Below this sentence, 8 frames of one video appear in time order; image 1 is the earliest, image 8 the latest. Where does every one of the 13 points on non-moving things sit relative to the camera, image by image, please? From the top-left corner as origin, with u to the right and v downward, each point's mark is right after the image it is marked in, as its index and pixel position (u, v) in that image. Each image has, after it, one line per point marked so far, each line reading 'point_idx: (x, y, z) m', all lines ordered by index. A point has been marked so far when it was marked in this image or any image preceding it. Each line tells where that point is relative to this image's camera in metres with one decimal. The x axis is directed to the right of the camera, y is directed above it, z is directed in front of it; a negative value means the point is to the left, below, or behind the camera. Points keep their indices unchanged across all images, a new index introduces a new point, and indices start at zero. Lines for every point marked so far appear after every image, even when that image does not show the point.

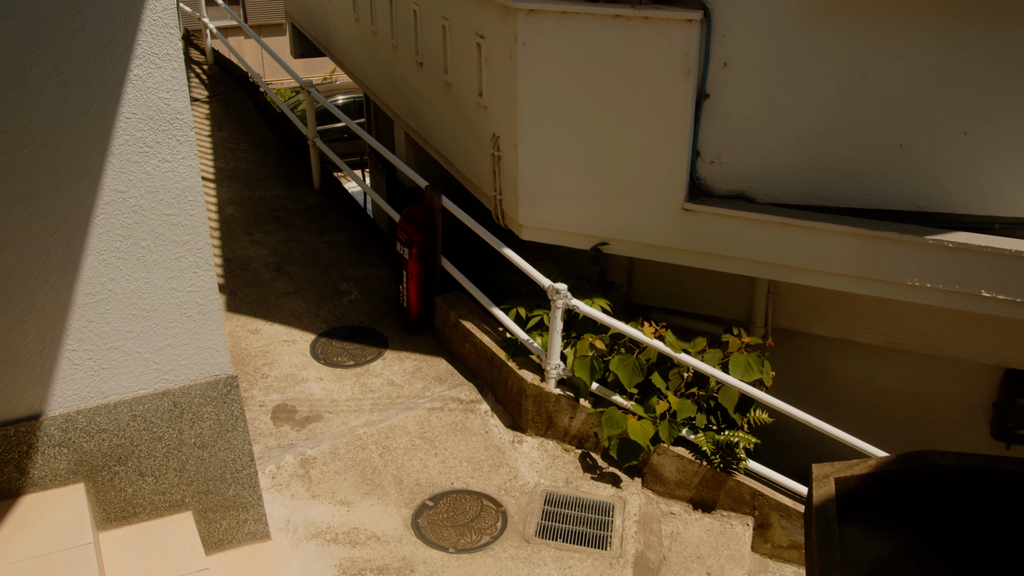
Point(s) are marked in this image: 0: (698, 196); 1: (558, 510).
0: (+0.9, +0.5, +5.0) m
1: (+0.2, -1.0, +4.3) m
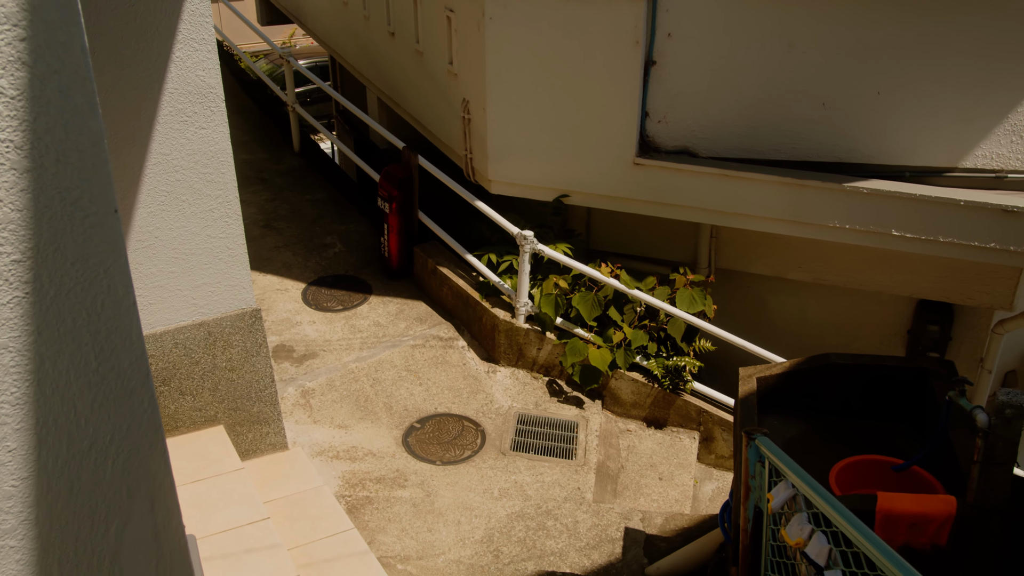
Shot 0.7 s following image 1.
0: (+0.8, +0.8, +5.6) m
1: (+0.1, -0.7, +5.0) m
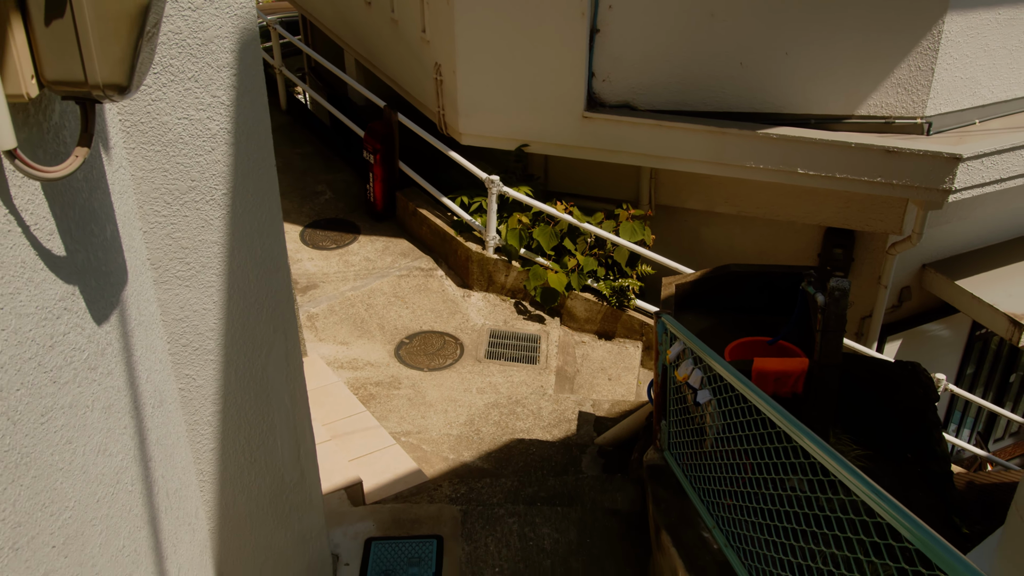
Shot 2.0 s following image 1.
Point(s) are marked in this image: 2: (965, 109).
0: (+0.6, +1.2, +6.5) m
1: (-0.1, -0.3, +6.0) m
2: (+3.0, +1.2, +6.3) m
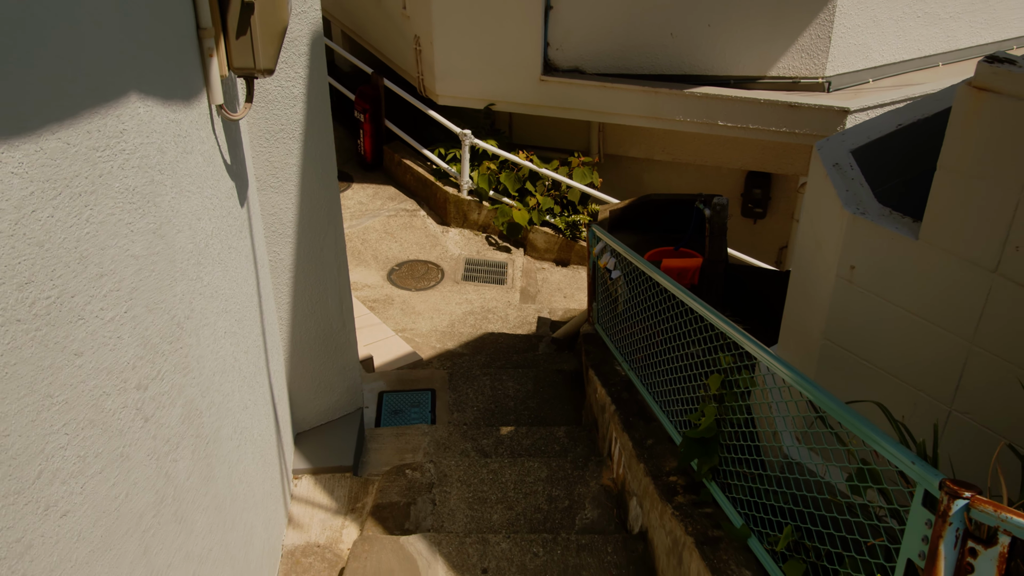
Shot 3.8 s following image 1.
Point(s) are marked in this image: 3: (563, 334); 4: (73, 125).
0: (+0.3, +1.7, +7.8) m
1: (-0.3, +0.2, +7.3) m
2: (+2.7, +1.7, +7.7) m
3: (+0.3, -0.3, +5.6) m
4: (-0.7, +0.3, +1.7) m
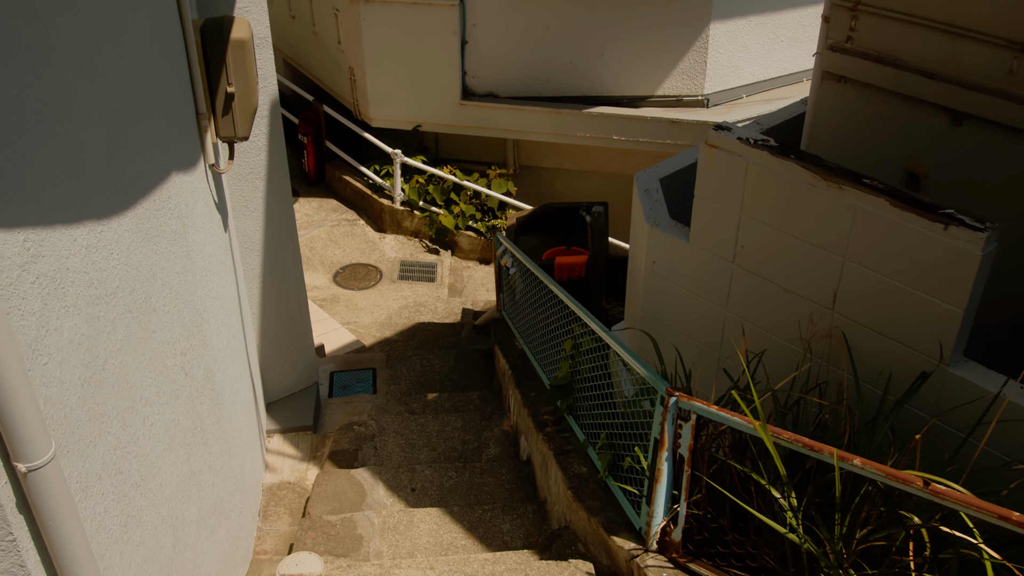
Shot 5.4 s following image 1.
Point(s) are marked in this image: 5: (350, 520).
0: (-0.4, +1.8, +9.0) m
1: (-0.9, +0.2, +8.5) m
2: (+2.0, +1.8, +9.0) m
3: (-0.2, -0.2, +6.9) m
4: (-1.1, +0.3, +2.9) m
5: (-0.7, -0.9, +4.0) m
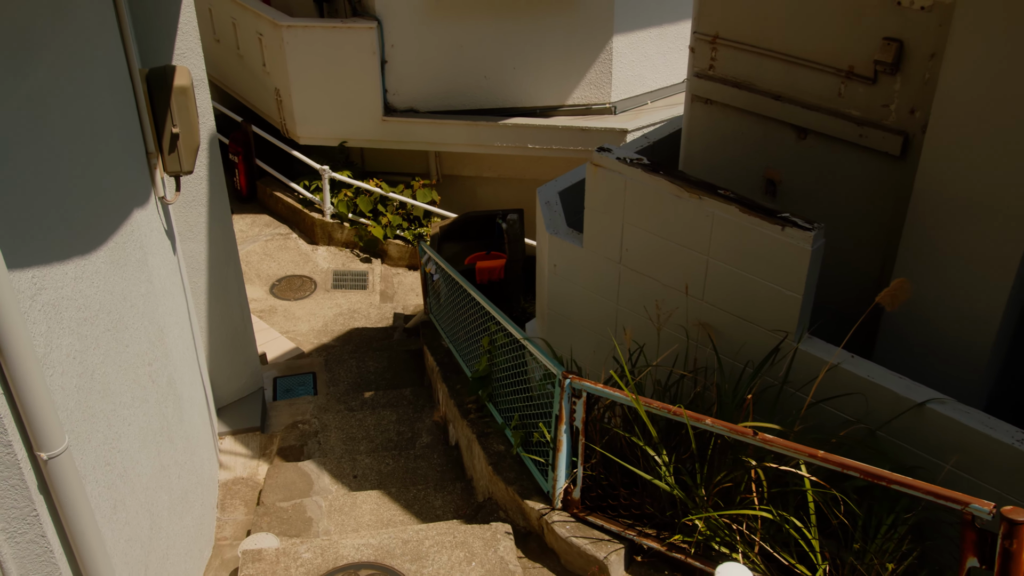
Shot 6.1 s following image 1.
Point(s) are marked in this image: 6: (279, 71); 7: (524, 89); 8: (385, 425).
0: (-1.2, +1.7, +9.5) m
1: (-1.6, +0.1, +9.0) m
2: (+1.3, +1.9, +9.7) m
3: (-0.8, -0.3, +7.4) m
4: (-1.4, +0.2, +3.4) m
5: (-1.0, -1.0, +4.5) m
6: (-2.3, +2.1, +9.5) m
7: (+0.1, +1.9, +9.4) m
8: (-0.7, -0.8, +5.5) m
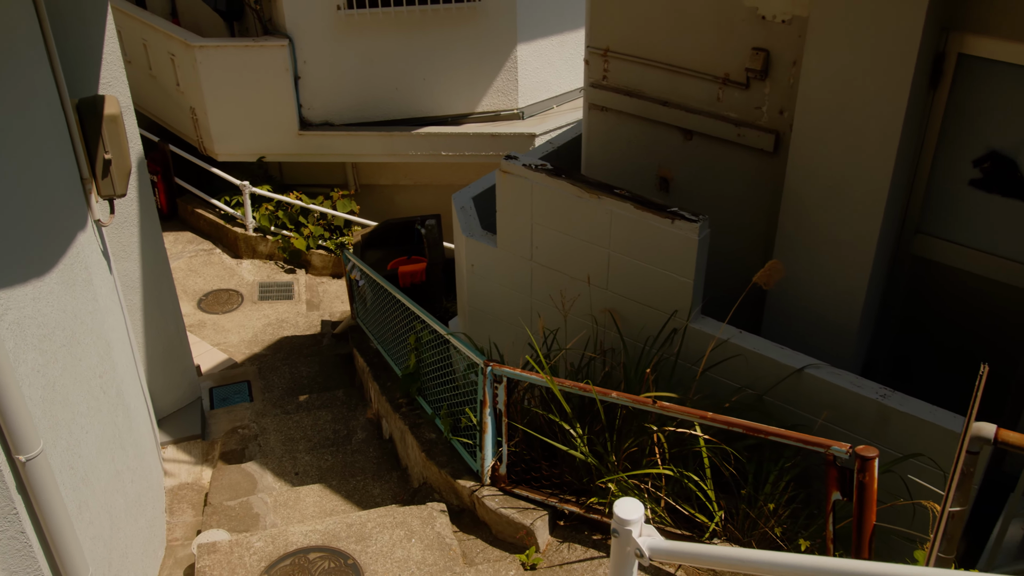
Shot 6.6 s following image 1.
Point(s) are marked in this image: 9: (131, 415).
0: (-2.1, +1.6, +9.8) m
1: (-2.3, 0.0, +9.2) m
2: (+0.3, +1.9, +10.1) m
3: (-1.4, -0.3, +7.7) m
4: (-1.7, +0.1, +3.6) m
5: (-1.3, -1.1, +4.8) m
6: (-3.2, +2.0, +9.7) m
7: (-0.8, +1.9, +9.7) m
8: (-1.1, -0.8, +5.8) m
9: (-1.7, -0.6, +4.4) m
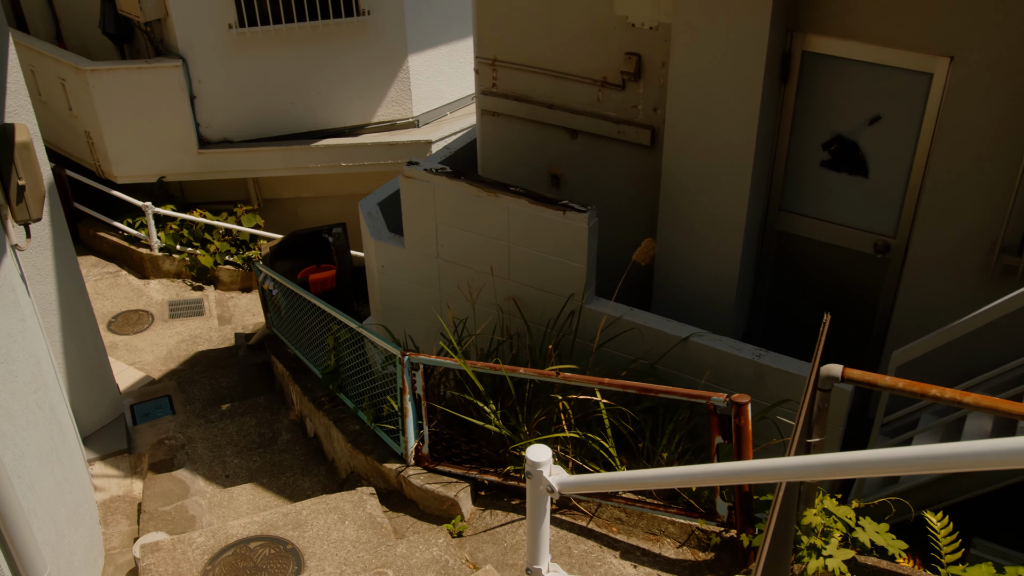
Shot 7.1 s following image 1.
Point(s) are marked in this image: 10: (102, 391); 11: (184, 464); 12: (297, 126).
0: (-3.1, +1.5, +9.9) m
1: (-3.2, -0.2, +9.3) m
2: (-0.8, +1.9, +10.5) m
3: (-2.1, -0.4, +7.9) m
4: (-2.0, 0.0, +3.8) m
5: (-1.7, -1.1, +5.0) m
6: (-4.2, +1.7, +9.7) m
7: (-1.8, +1.8, +10.0) m
8: (-1.6, -0.9, +6.0) m
9: (-2.1, -0.7, +4.6) m
10: (-2.5, -0.6, +6.1) m
11: (-2.0, -1.0, +5.8) m
12: (-2.2, +1.7, +10.0) m
